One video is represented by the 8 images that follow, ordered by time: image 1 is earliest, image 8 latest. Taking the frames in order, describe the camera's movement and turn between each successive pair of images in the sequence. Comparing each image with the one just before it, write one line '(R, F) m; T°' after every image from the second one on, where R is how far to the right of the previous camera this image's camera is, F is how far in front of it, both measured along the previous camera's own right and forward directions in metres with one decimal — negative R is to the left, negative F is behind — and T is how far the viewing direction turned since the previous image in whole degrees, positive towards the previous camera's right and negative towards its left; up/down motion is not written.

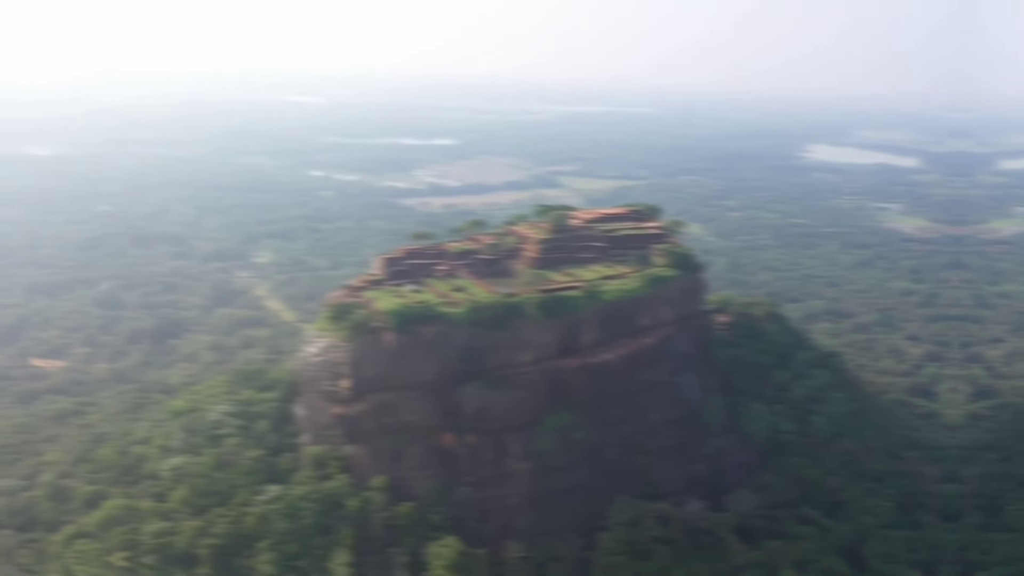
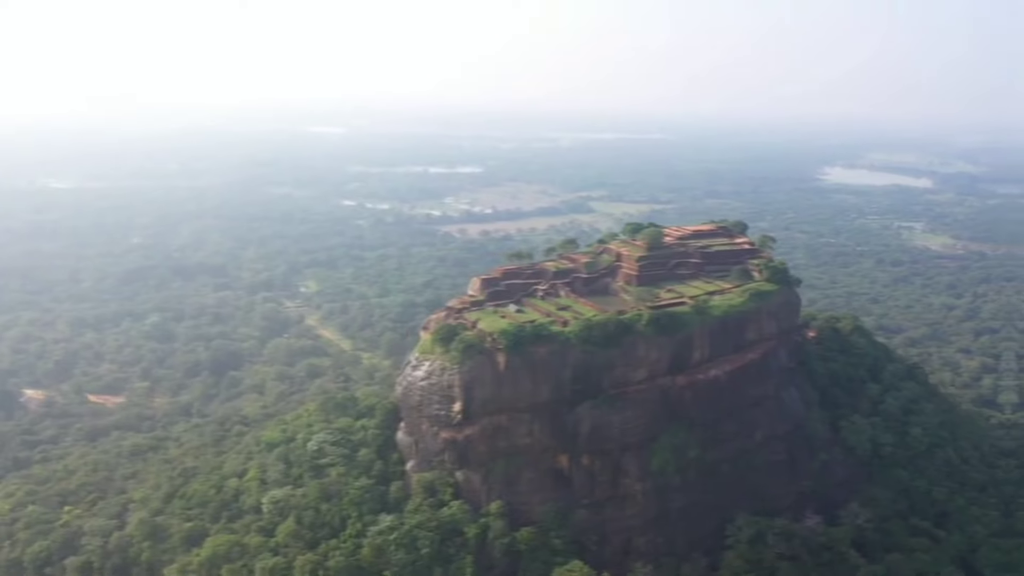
(-3.7, +0.4) m; +2°
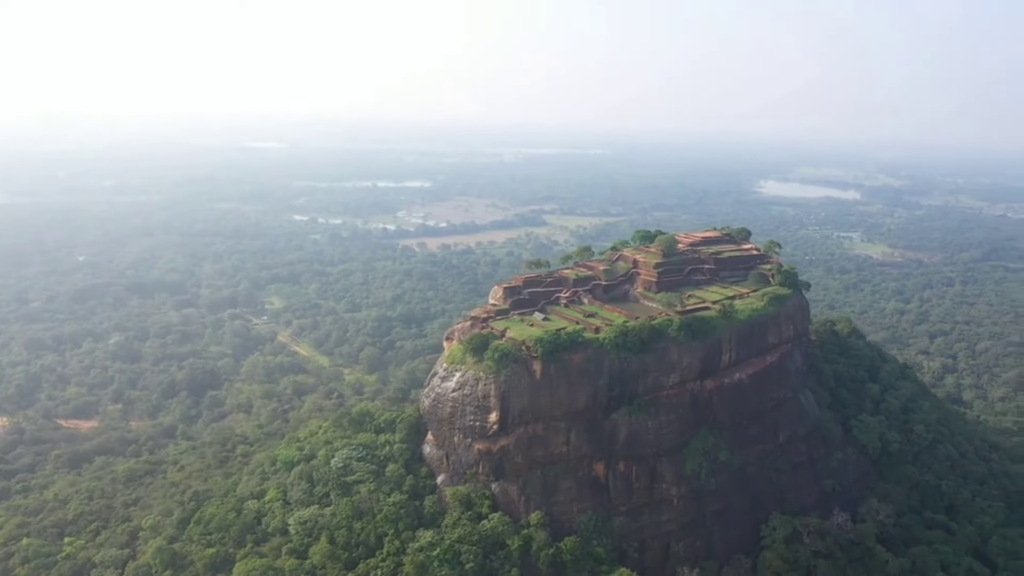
(-3.4, +0.4) m; +6°
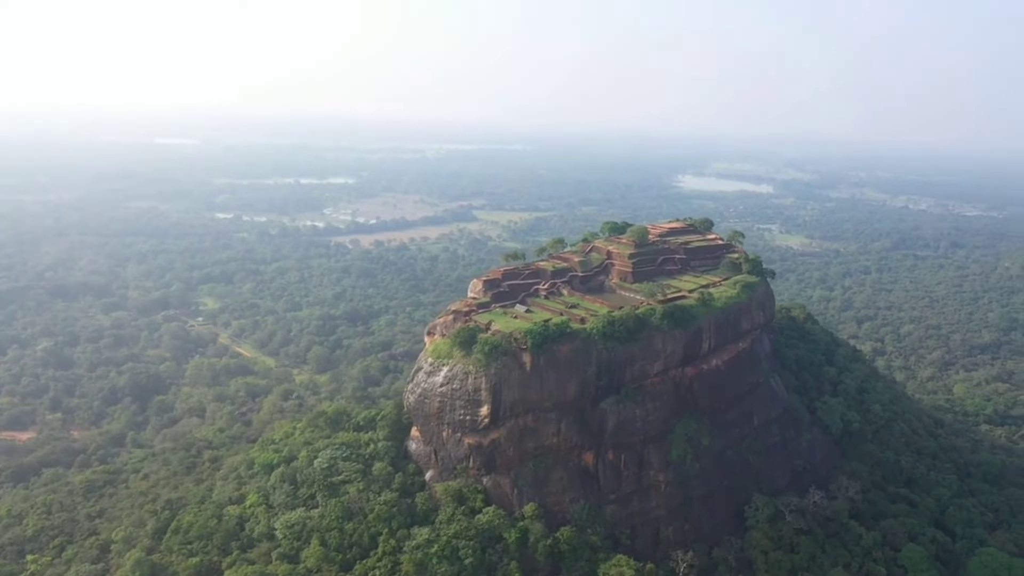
(-2.4, +0.3) m; +7°
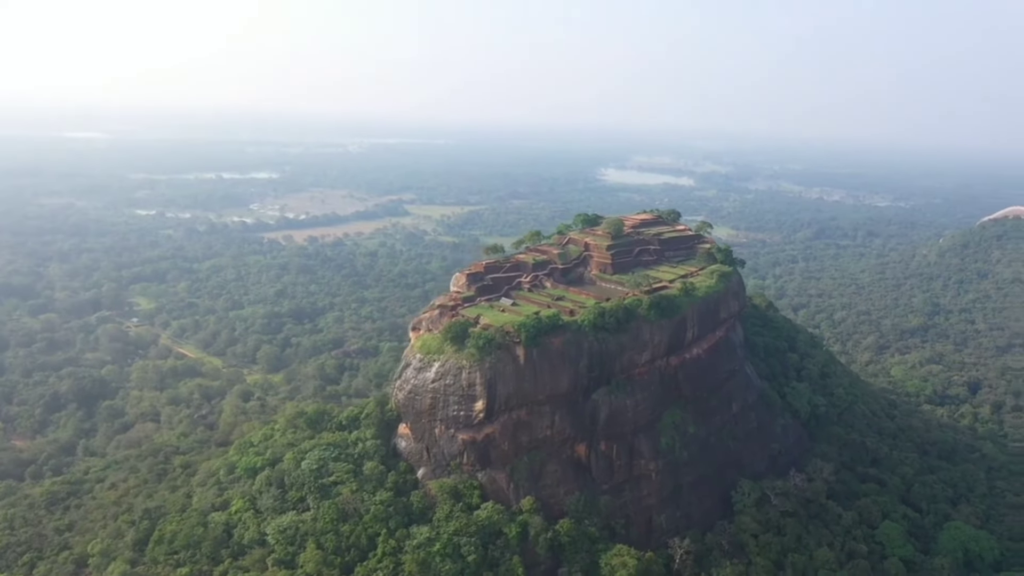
(-2.4, +0.4) m; +6°
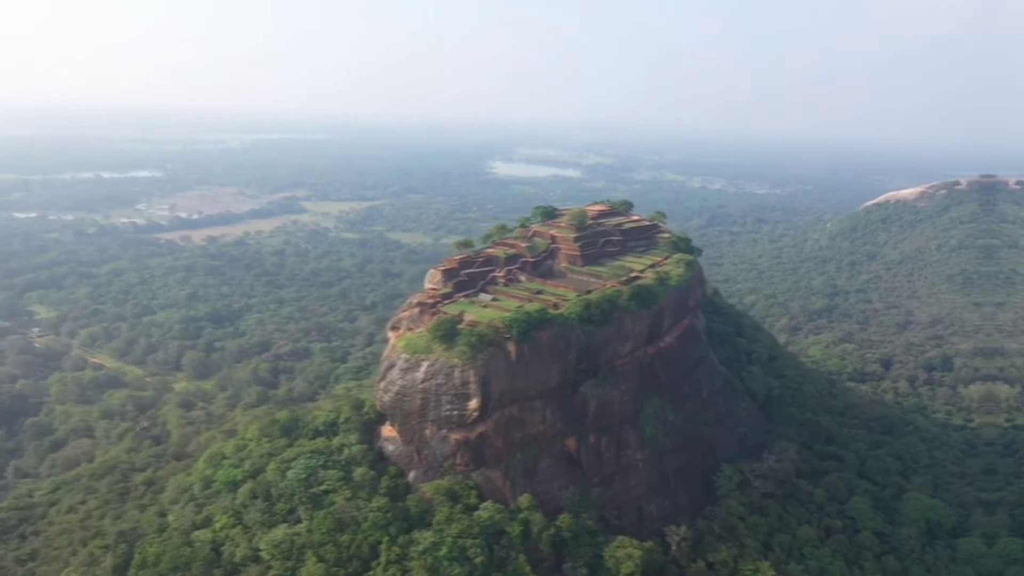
(-3.3, +0.7) m; +9°
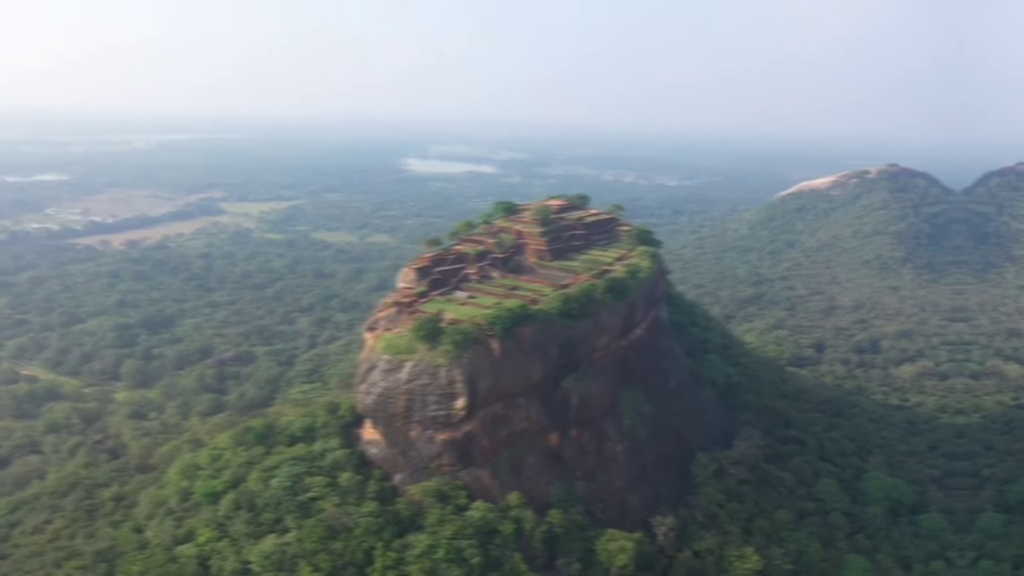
(-2.1, +0.3) m; +6°
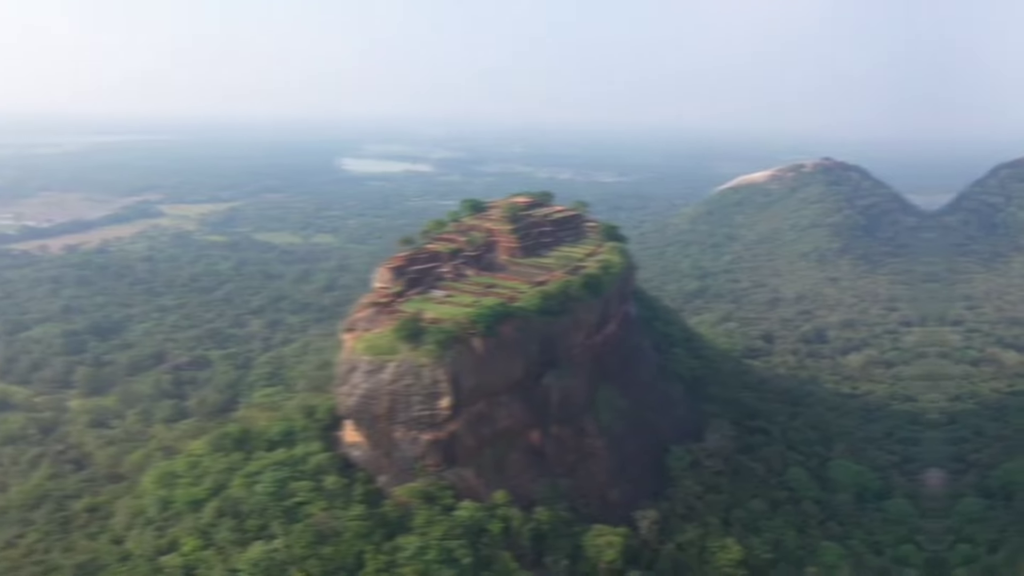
(-1.4, +0.1) m; +5°
